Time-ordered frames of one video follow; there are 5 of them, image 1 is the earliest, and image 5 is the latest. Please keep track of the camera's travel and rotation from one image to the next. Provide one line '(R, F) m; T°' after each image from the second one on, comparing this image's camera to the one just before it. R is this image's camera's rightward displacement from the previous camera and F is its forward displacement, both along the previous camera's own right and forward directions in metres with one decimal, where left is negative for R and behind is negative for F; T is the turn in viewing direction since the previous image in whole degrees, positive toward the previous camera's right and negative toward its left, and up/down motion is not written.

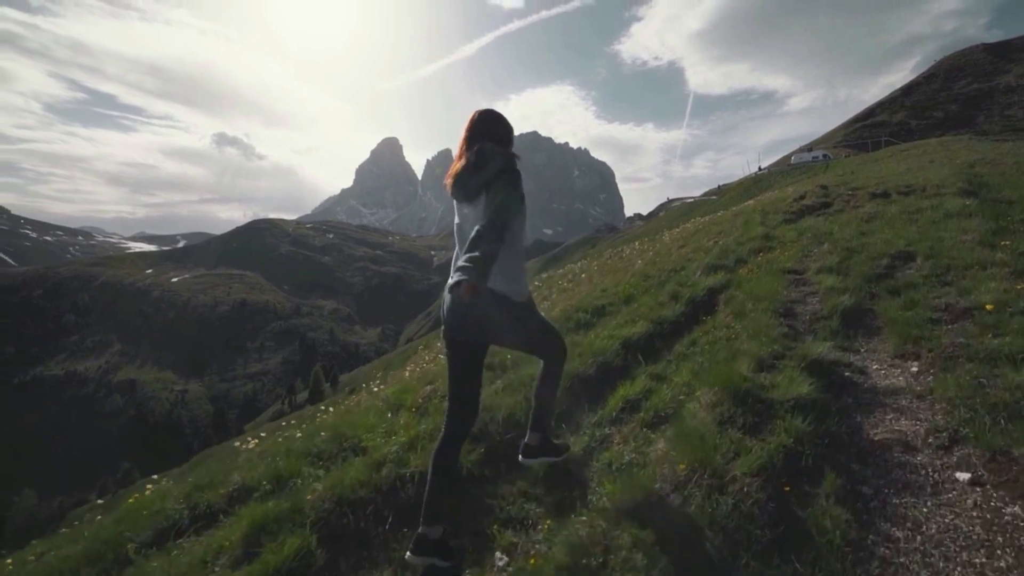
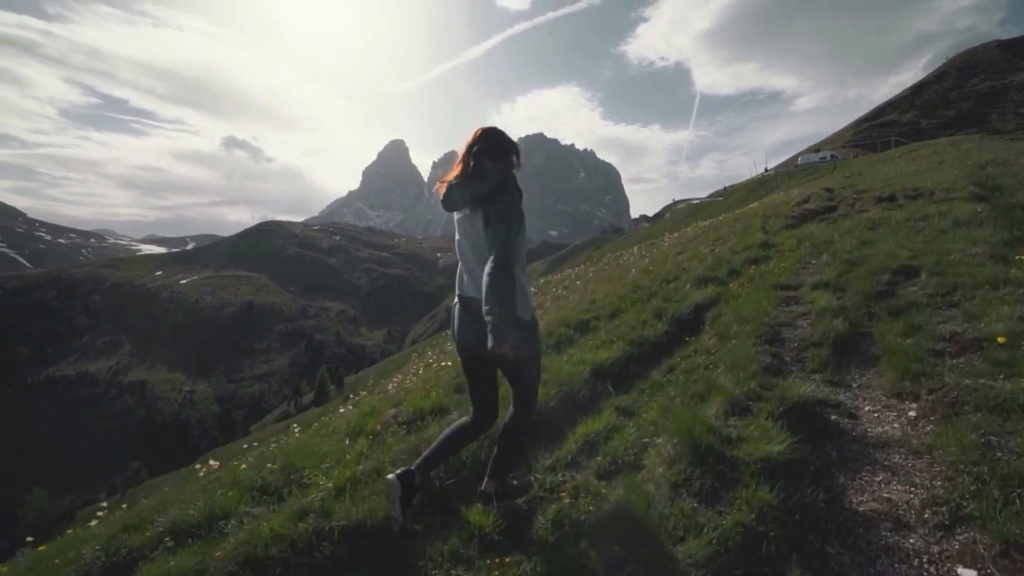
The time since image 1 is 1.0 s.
(+0.8, +1.0) m; -1°
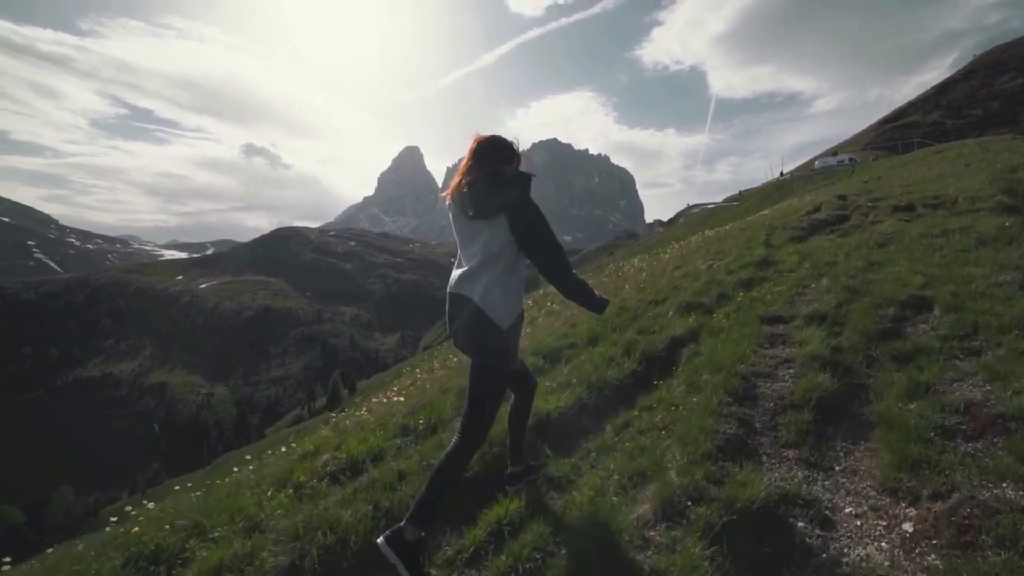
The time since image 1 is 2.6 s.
(+1.3, +1.5) m; -2°
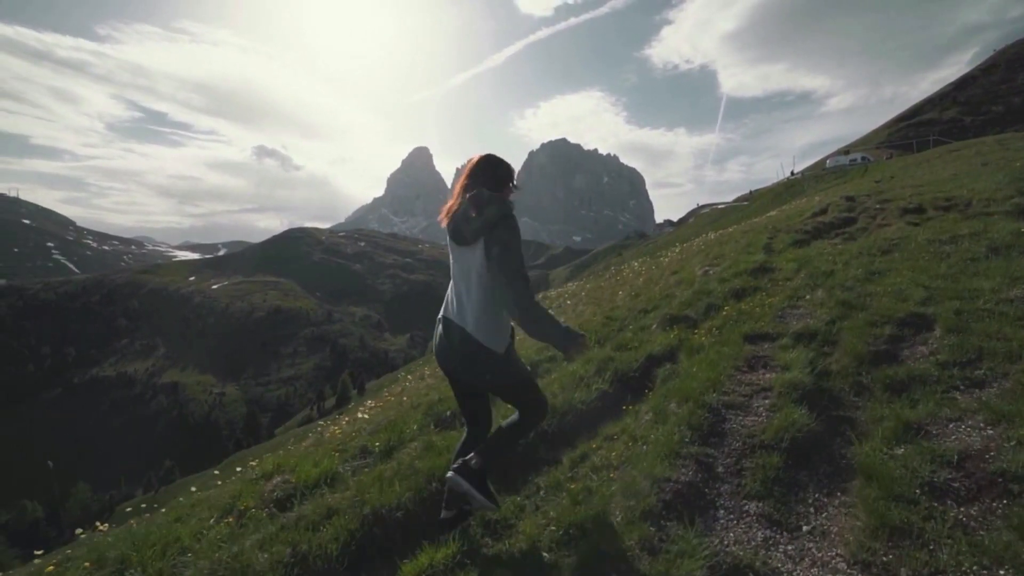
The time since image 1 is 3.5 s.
(+0.8, +0.8) m; -1°
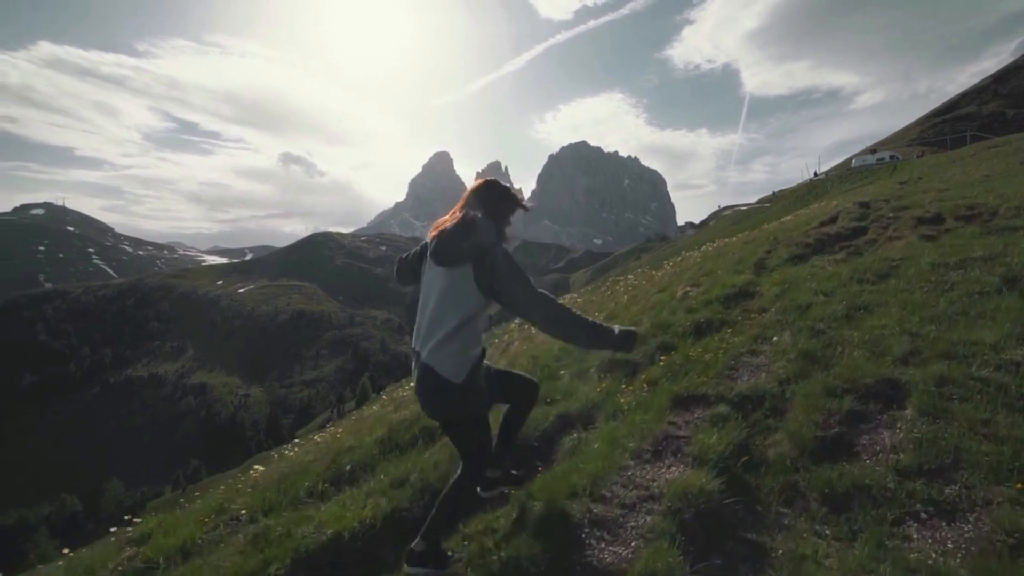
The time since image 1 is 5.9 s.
(+2.0, +1.8) m; -3°
